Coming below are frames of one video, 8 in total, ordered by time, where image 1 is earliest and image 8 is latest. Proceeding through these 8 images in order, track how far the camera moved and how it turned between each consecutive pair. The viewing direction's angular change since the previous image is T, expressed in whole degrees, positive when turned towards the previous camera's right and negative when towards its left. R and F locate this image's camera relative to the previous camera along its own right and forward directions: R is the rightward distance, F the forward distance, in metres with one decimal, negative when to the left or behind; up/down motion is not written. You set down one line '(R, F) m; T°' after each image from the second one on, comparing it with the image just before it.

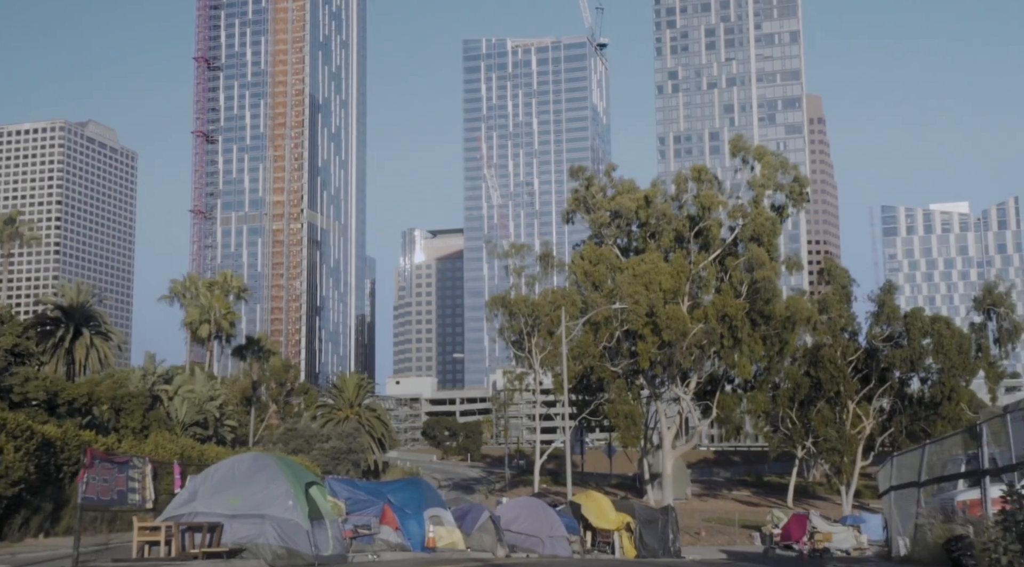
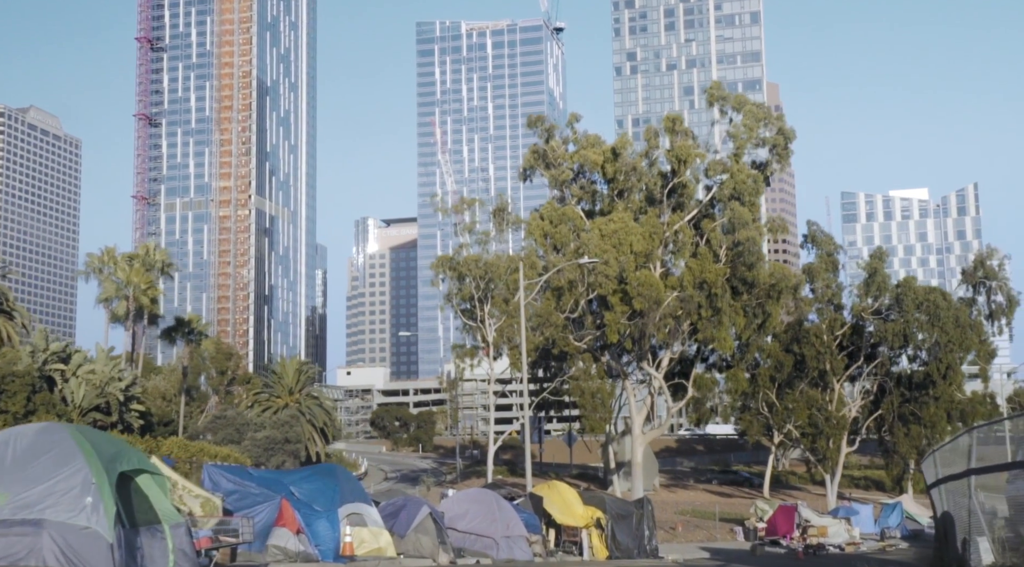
(+0.2, +6.5) m; +2°
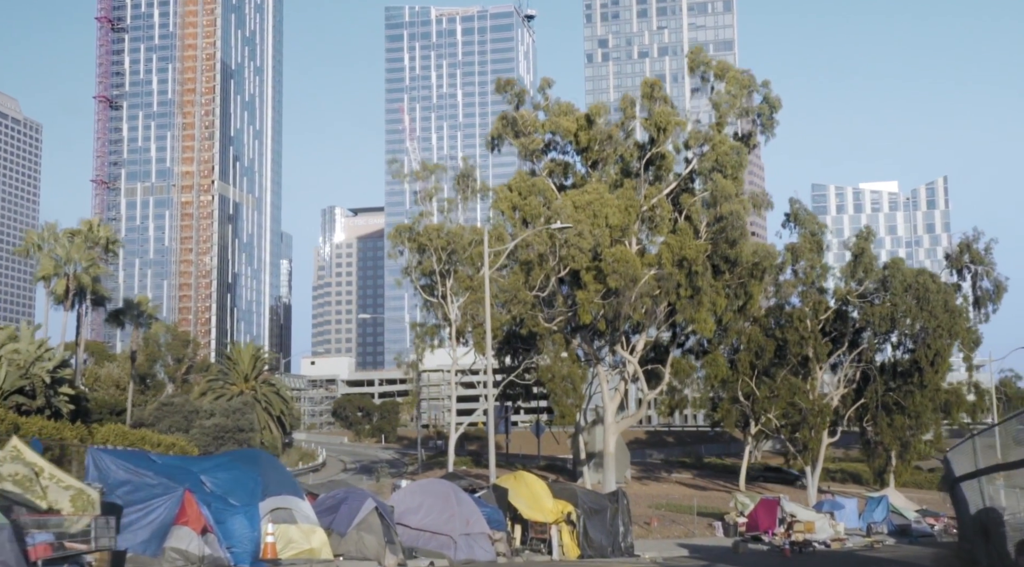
(+0.1, +3.5) m; +1°
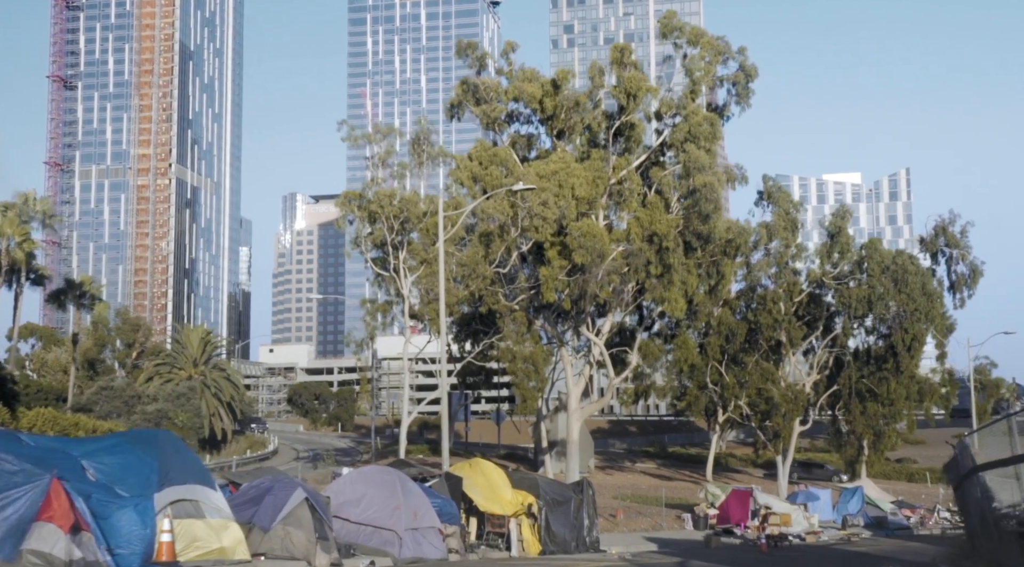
(+0.2, +2.8) m; +2°
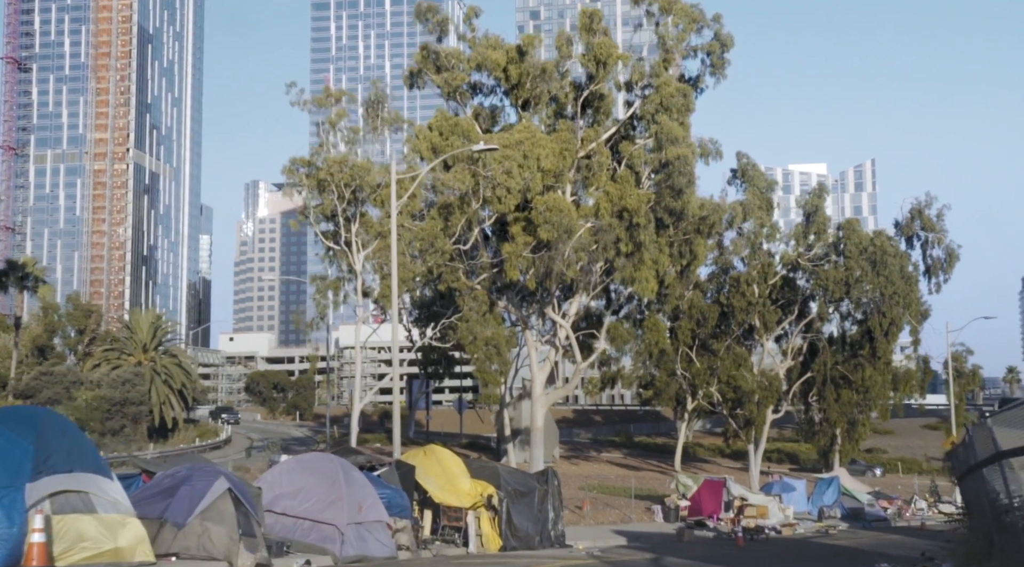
(+0.1, +2.5) m; +2°
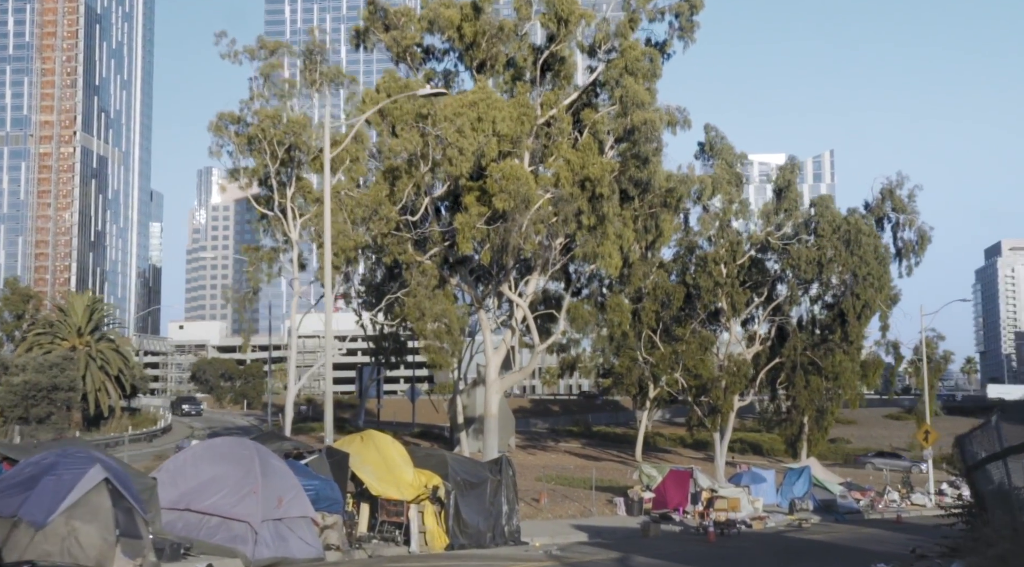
(+0.1, +3.0) m; +2°
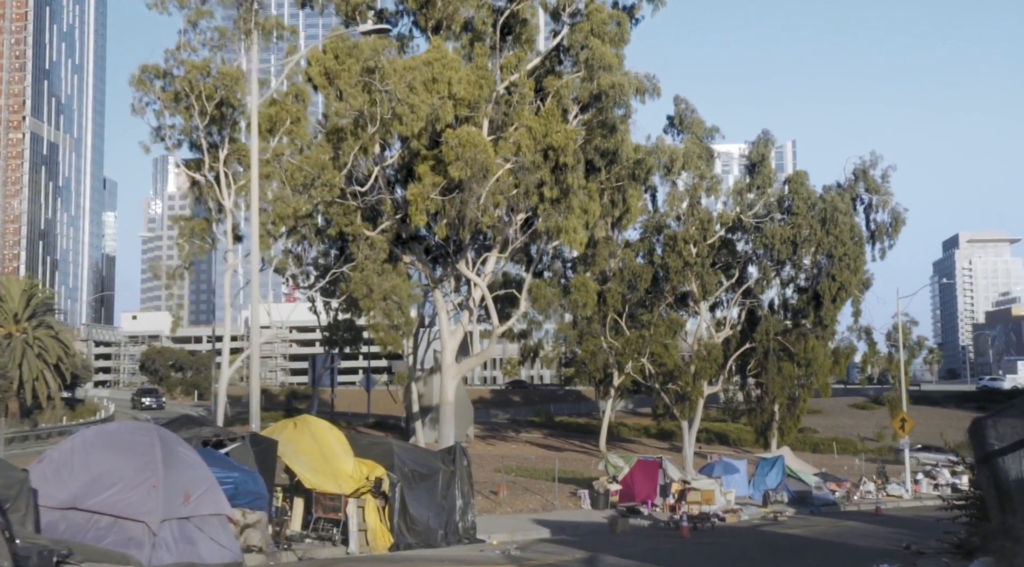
(+0.1, +2.6) m; +2°
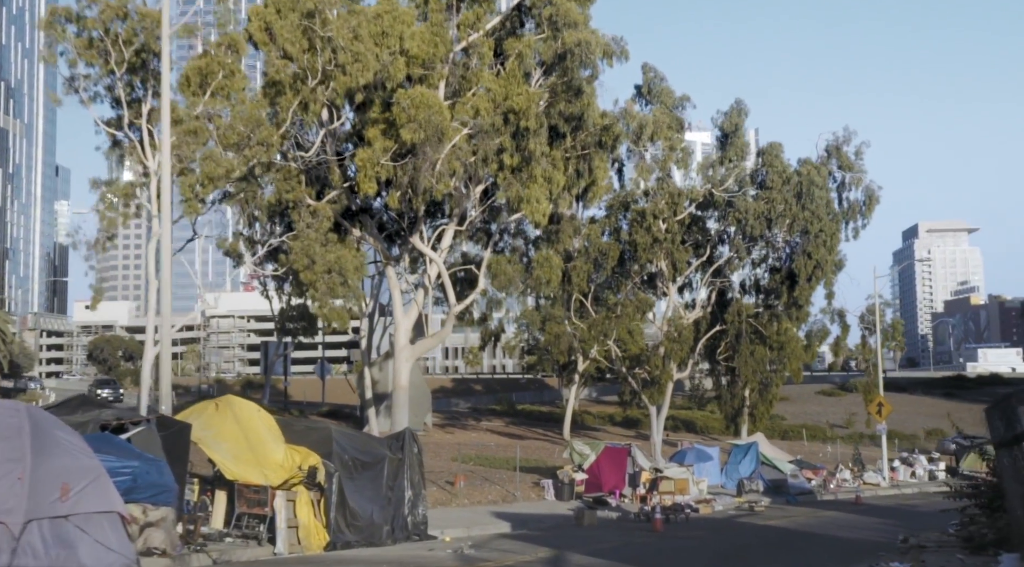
(+0.1, +2.5) m; +2°
